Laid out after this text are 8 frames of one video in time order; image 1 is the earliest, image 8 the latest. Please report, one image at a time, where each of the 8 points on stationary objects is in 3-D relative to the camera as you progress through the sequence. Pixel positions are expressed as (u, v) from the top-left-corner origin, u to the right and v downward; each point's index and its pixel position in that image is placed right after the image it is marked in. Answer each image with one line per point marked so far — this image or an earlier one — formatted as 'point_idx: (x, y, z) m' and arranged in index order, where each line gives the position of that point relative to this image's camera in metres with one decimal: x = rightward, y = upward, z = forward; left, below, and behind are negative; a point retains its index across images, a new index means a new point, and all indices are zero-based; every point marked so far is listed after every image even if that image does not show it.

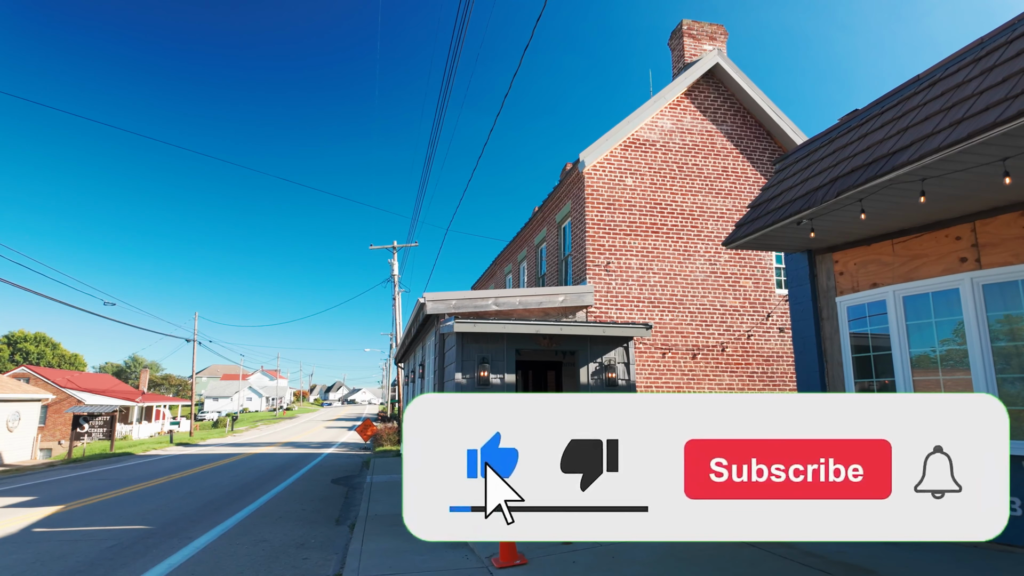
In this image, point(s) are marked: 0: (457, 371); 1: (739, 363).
0: (-0.9, -1.3, +8.8) m
1: (+4.9, -1.6, +12.0) m
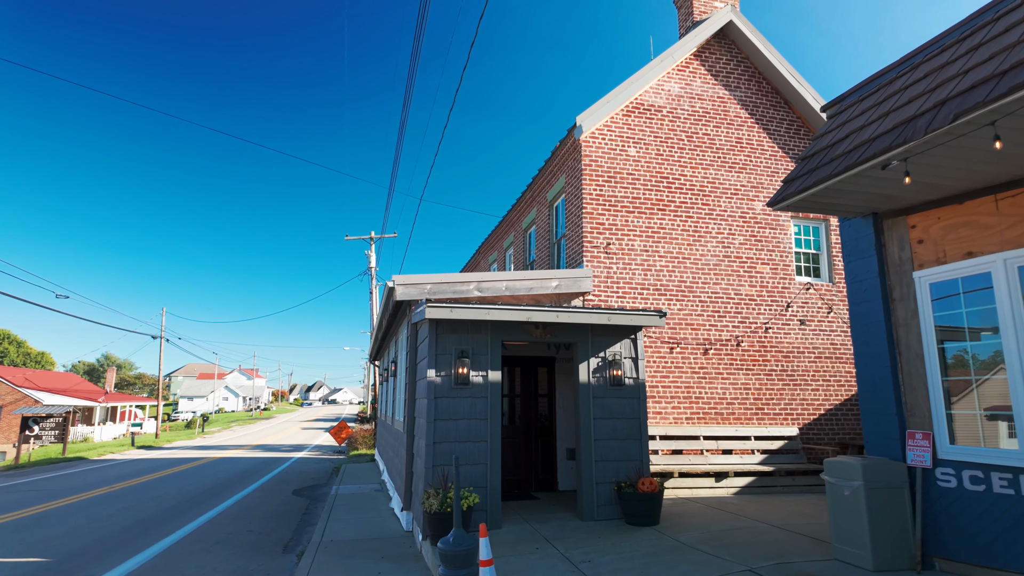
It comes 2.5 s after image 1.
0: (-1.1, -1.0, +7.2) m
1: (+4.6, -1.4, +10.5) m
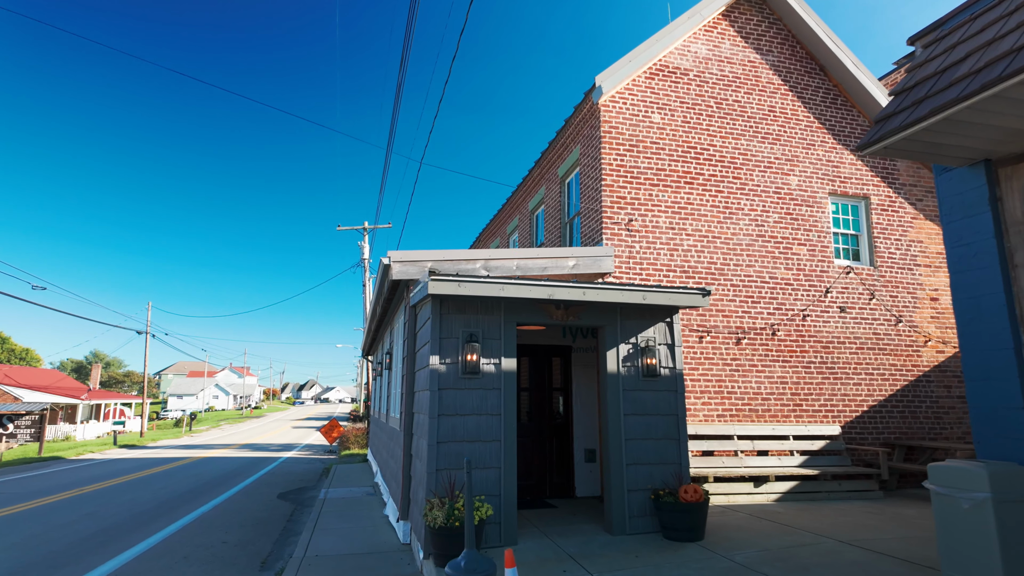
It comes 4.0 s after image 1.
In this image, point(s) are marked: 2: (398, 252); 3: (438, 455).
0: (-0.9, -0.7, +6.0) m
1: (+4.8, -1.1, +9.4) m
2: (-1.5, +0.5, +7.3) m
3: (-0.8, -1.8, +5.8) m
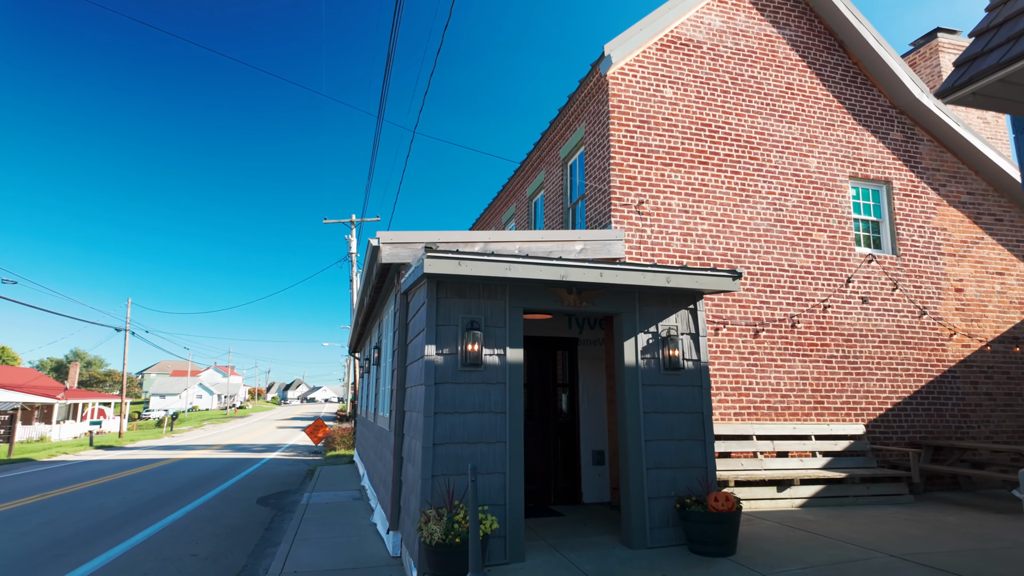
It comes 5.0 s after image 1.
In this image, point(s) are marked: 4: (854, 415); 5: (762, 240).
0: (-0.8, -0.5, +5.3) m
1: (+4.8, -0.9, +8.8) m
2: (-1.5, +0.7, +6.6) m
3: (-0.7, -1.6, +5.1) m
4: (+5.4, -2.0, +8.7) m
5: (+4.0, +0.8, +8.9) m
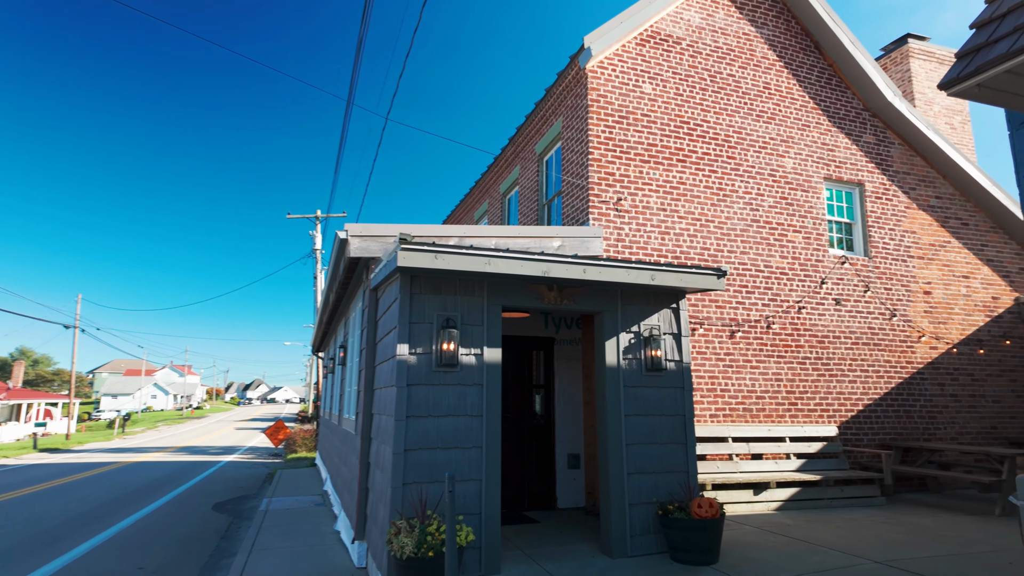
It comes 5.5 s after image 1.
0: (-1.0, -0.5, +4.9) m
1: (+4.4, -0.9, +8.8) m
2: (-1.7, +0.7, +6.2) m
3: (-0.9, -1.5, +4.7) m
4: (+5.0, -2.0, +8.7) m
5: (+3.6, +0.8, +8.9) m
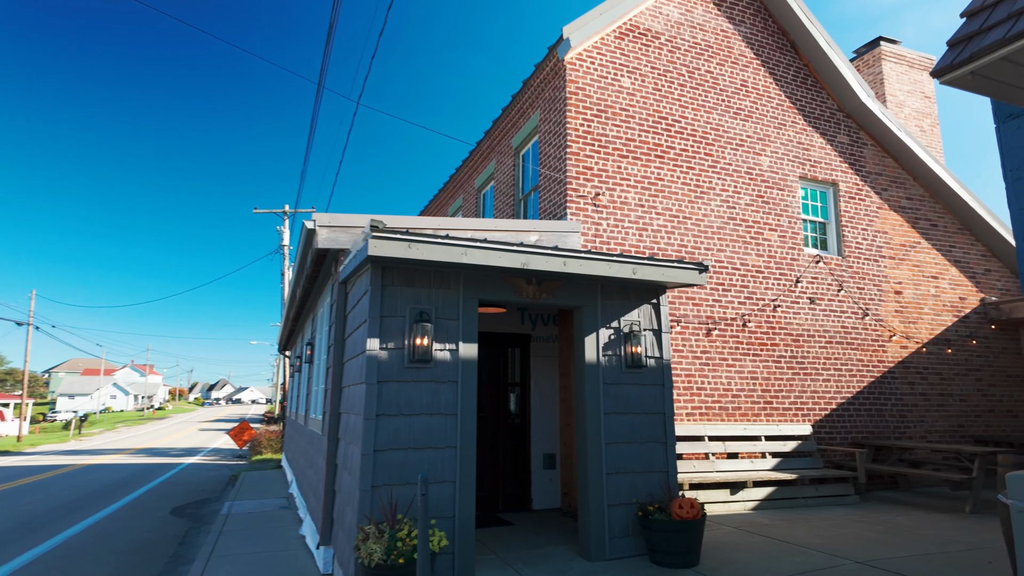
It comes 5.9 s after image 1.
0: (-1.2, -0.4, +4.6) m
1: (+4.0, -0.9, +8.7) m
2: (-2.0, +0.8, +5.9) m
3: (-1.1, -1.5, +4.5) m
4: (+4.6, -2.0, +8.7) m
5: (+3.2, +0.8, +8.8) m
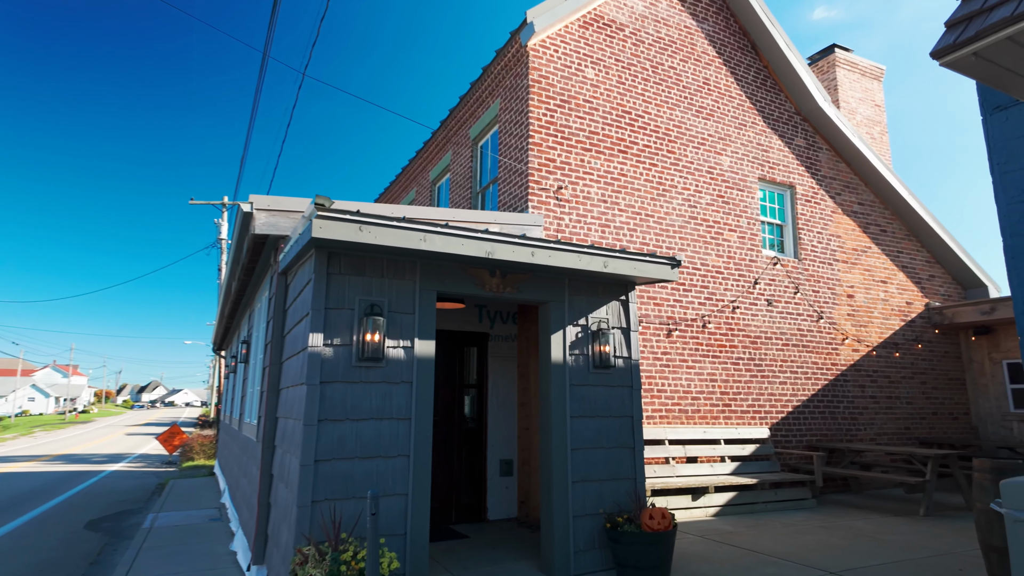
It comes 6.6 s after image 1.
0: (-1.5, -0.3, +4.1) m
1: (+3.3, -0.9, +8.6) m
2: (-2.3, +0.9, +5.2) m
3: (-1.4, -1.4, +3.9) m
4: (+3.9, -2.0, +8.7) m
5: (+2.6, +0.8, +8.6) m
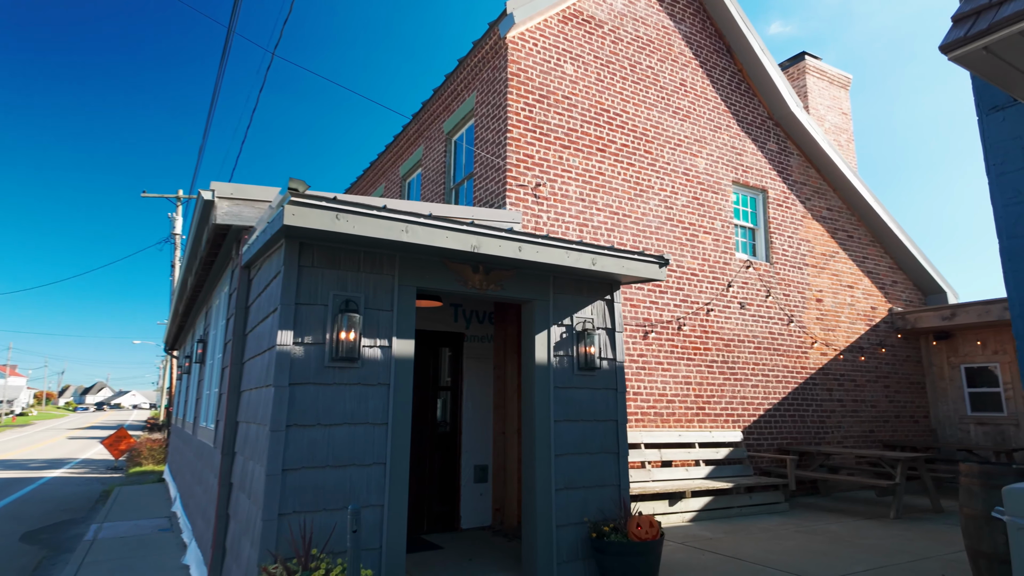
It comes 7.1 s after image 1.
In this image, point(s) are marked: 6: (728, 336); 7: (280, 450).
0: (-1.6, -0.3, +3.7) m
1: (+2.9, -0.9, +8.6) m
2: (-2.5, +1.0, +4.8) m
3: (-1.5, -1.3, +3.6) m
4: (+3.4, -2.1, +8.7) m
5: (+2.2, +0.8, +8.5) m
6: (+3.5, -0.8, +8.9) m
7: (-1.5, -1.0, +3.6) m
